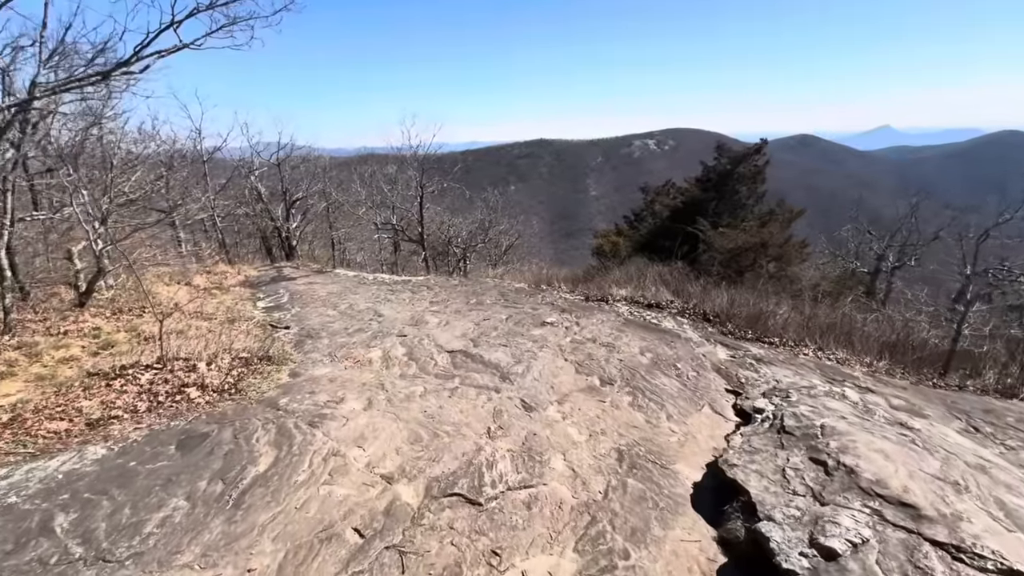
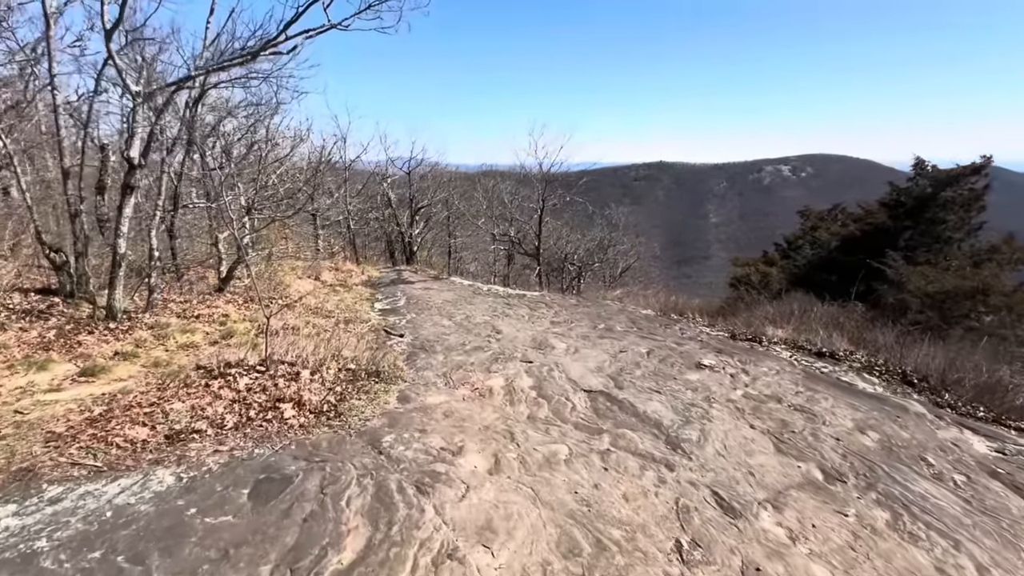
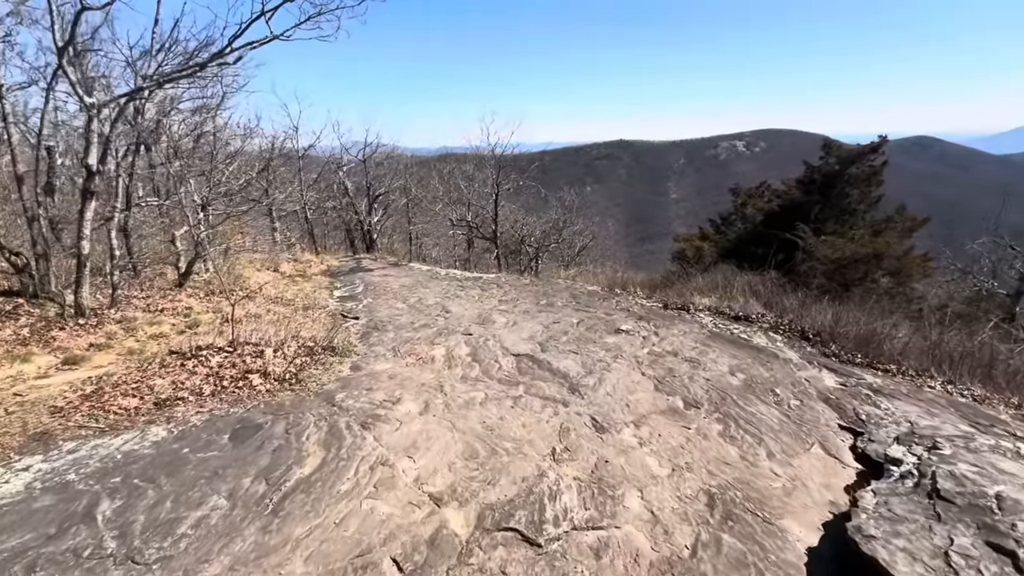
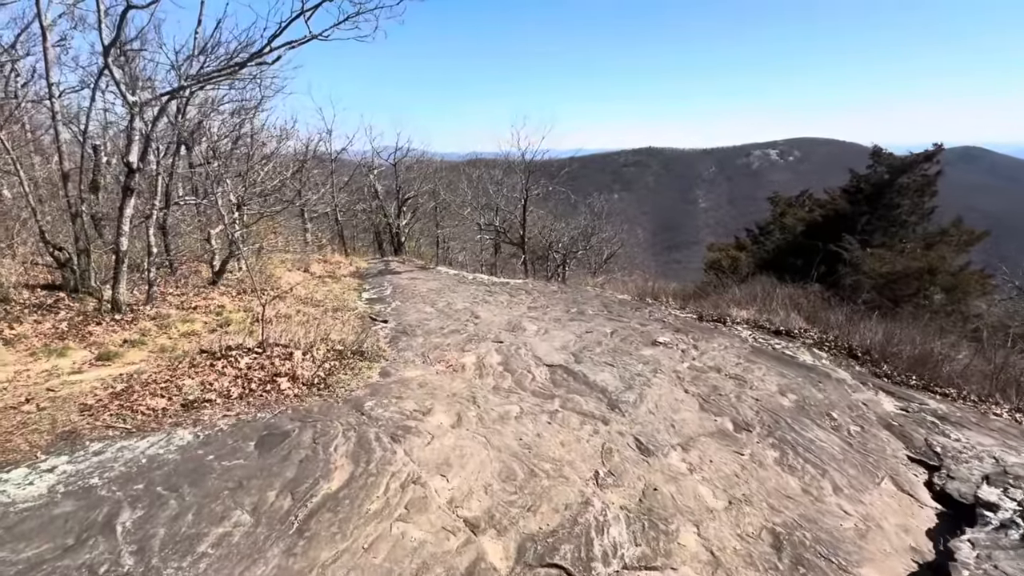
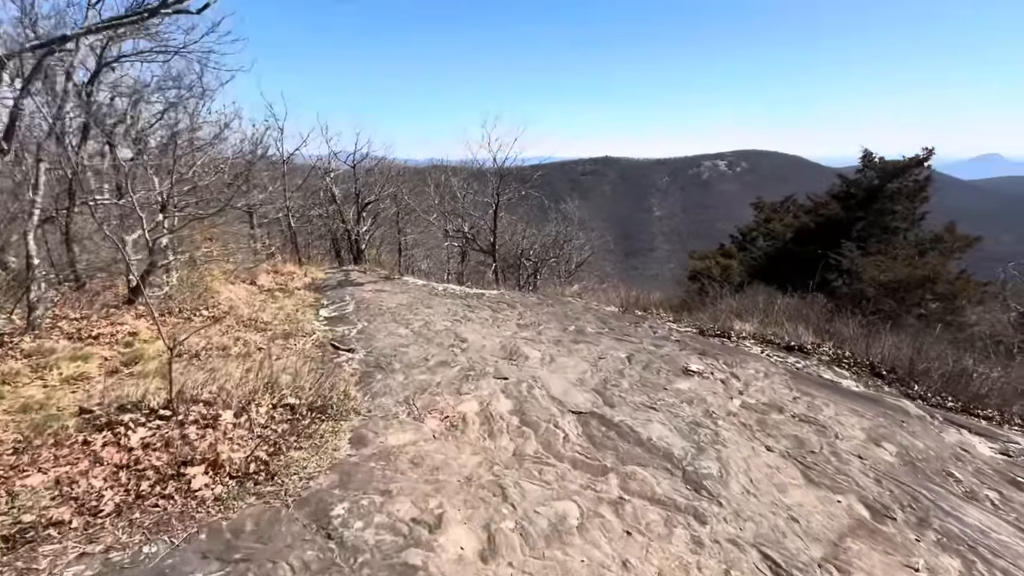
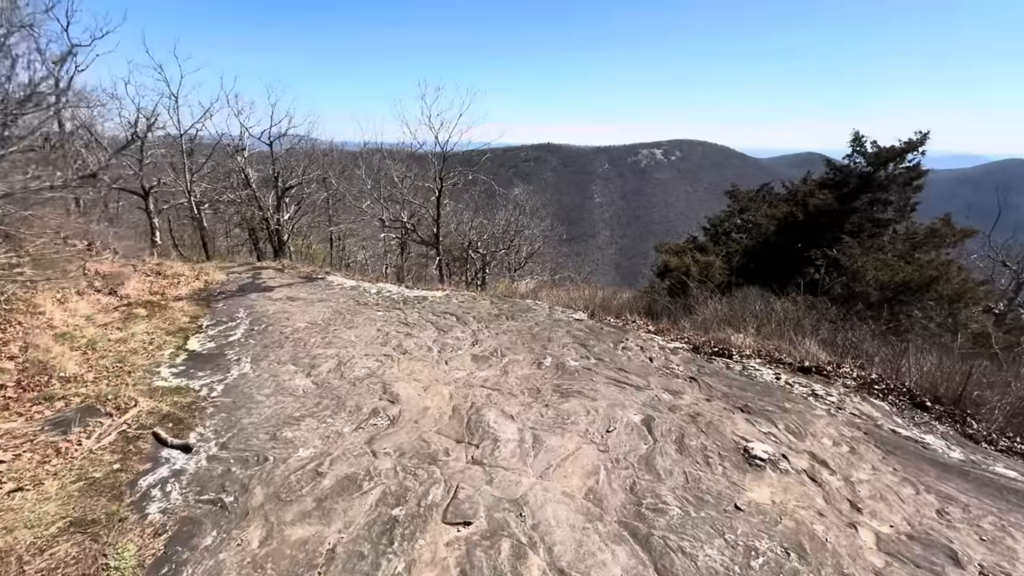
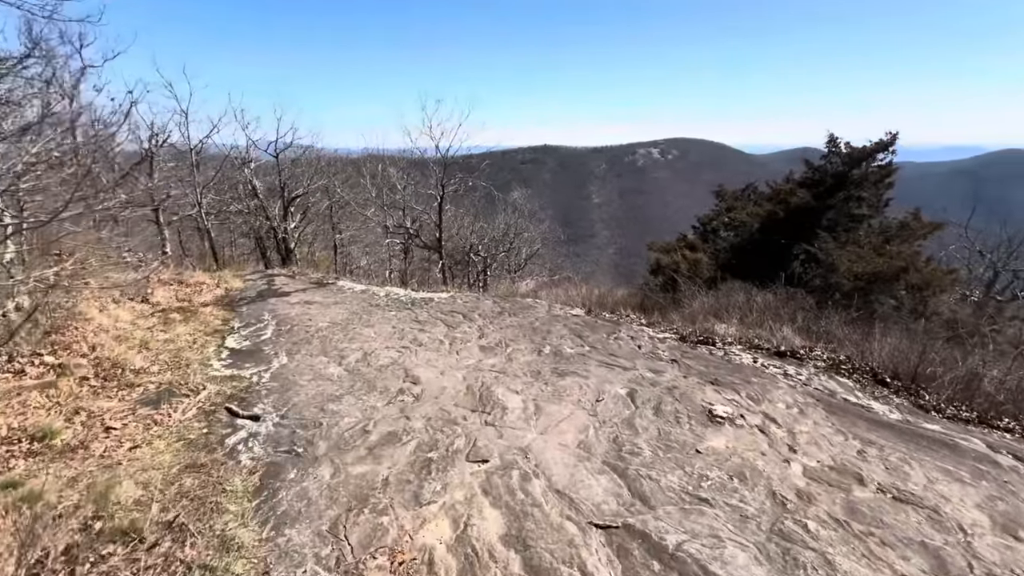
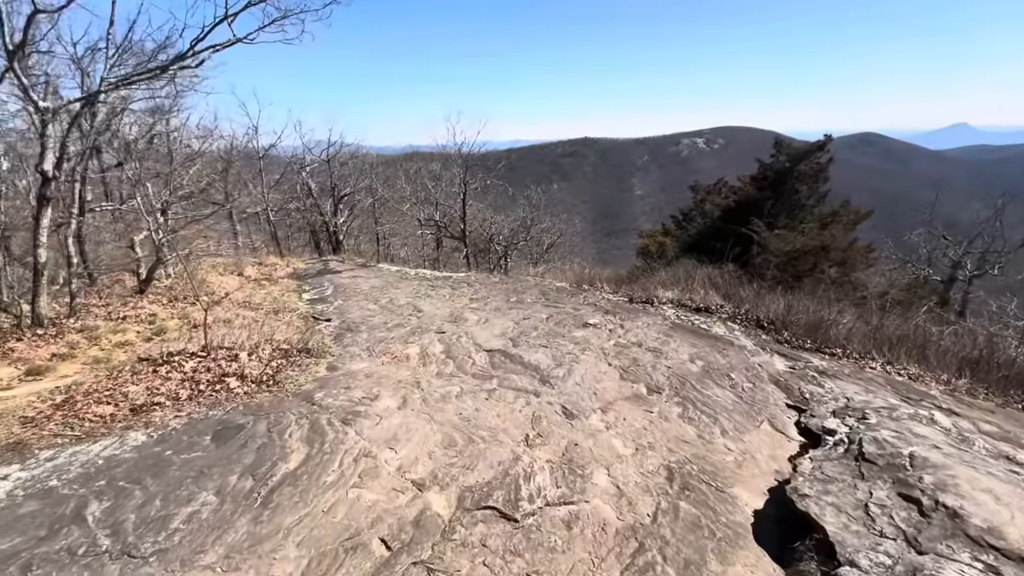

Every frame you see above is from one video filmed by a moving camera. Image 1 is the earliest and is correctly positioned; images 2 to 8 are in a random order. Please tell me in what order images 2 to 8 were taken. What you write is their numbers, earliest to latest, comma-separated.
8, 3, 4, 2, 5, 7, 6
